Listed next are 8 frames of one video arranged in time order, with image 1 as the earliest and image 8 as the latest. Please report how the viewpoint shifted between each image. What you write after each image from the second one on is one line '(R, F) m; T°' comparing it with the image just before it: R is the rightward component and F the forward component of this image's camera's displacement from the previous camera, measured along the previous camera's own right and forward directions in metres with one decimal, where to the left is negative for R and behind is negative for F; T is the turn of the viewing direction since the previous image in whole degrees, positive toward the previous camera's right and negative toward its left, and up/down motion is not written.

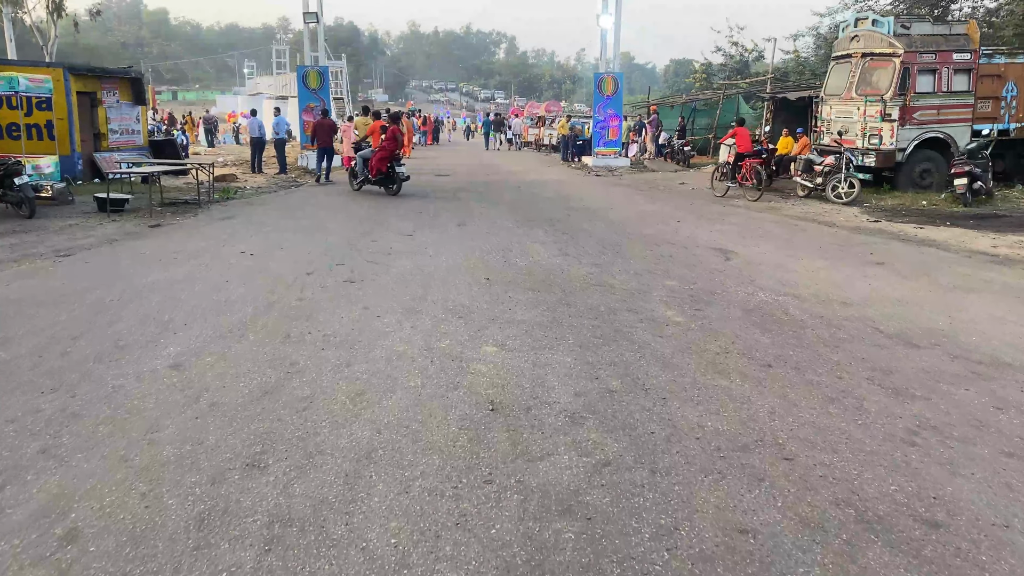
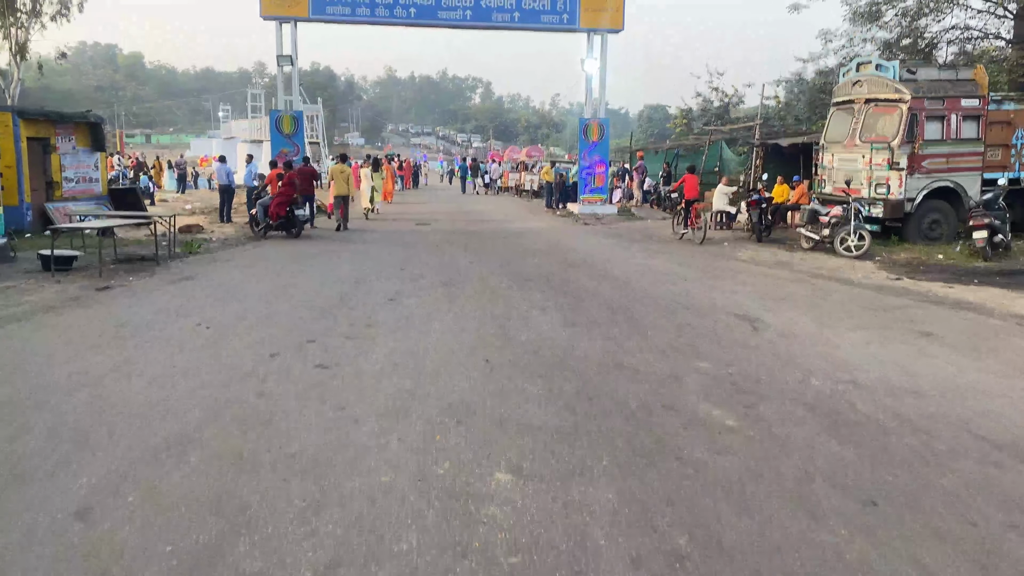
(-0.2, +1.0) m; +2°
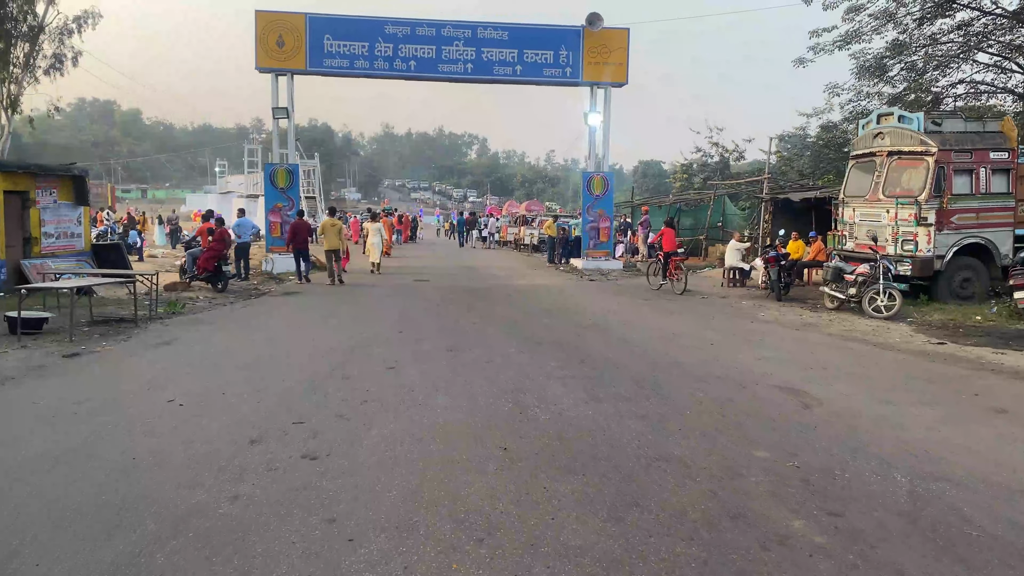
(-0.2, +0.8) m; 0°
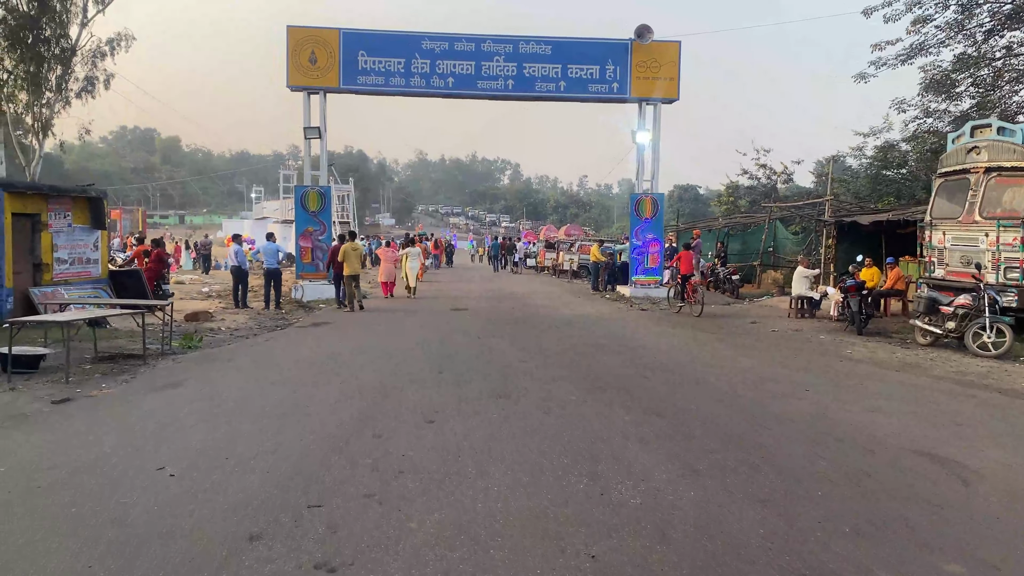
(-0.2, +1.2) m; -2°
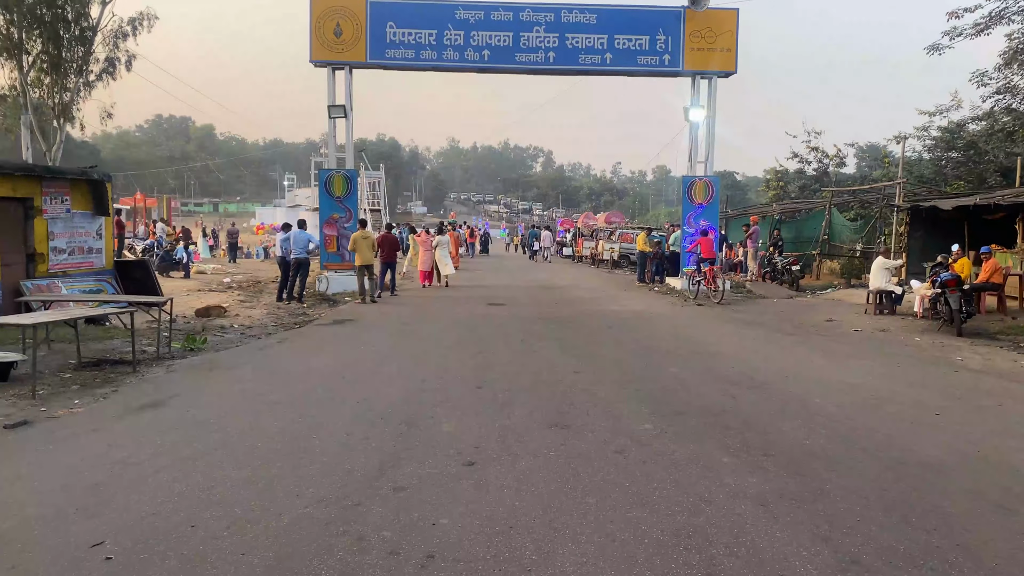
(-0.2, +1.4) m; -2°
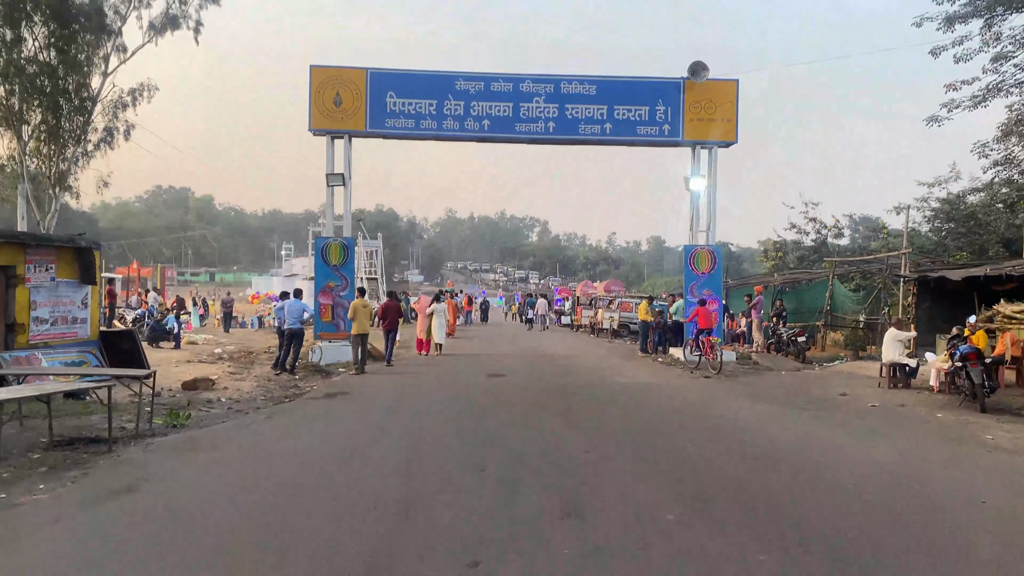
(-0.1, +0.4) m; 0°
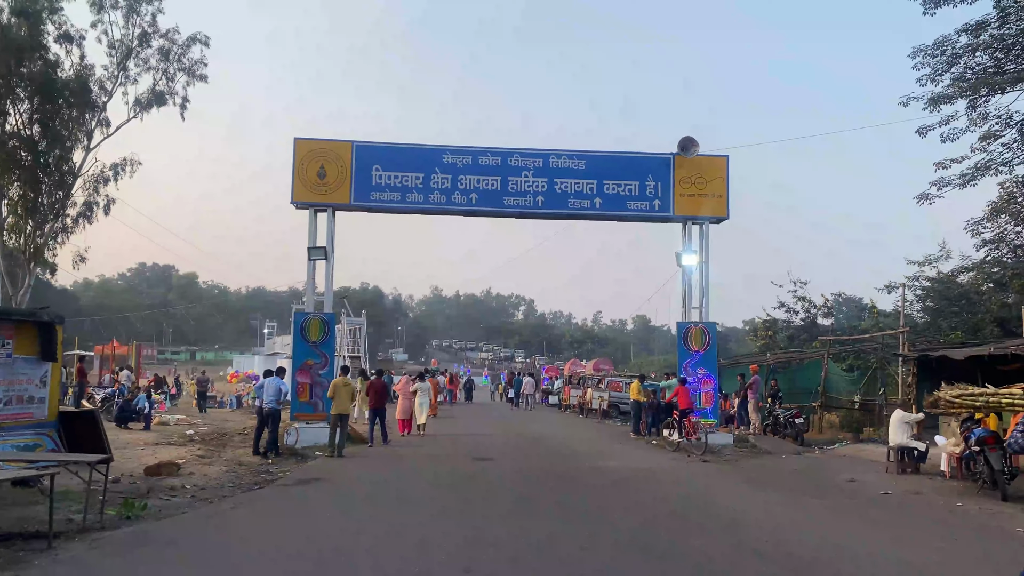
(0.0, +0.6) m; +1°
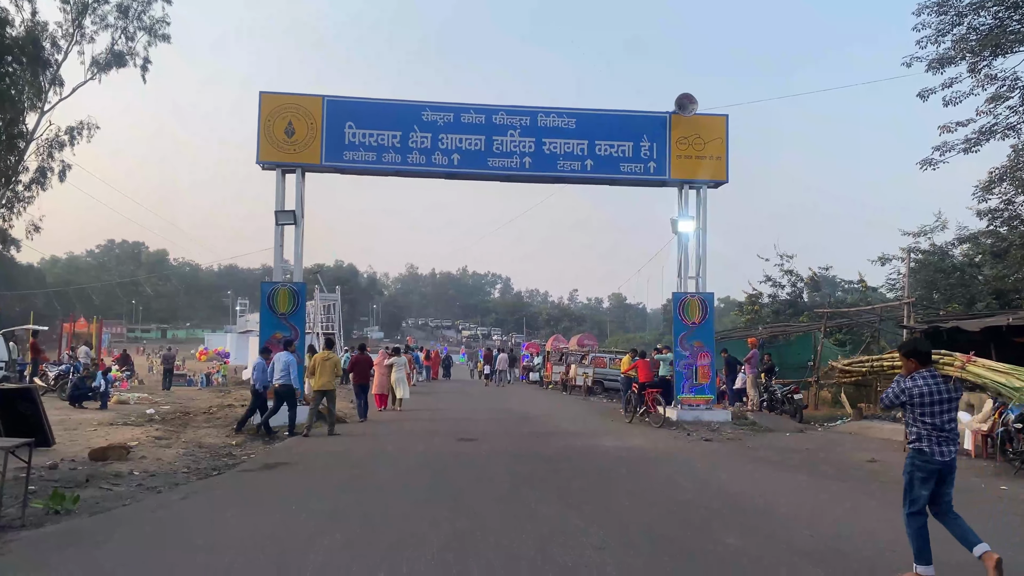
(-0.2, +1.1) m; +2°
